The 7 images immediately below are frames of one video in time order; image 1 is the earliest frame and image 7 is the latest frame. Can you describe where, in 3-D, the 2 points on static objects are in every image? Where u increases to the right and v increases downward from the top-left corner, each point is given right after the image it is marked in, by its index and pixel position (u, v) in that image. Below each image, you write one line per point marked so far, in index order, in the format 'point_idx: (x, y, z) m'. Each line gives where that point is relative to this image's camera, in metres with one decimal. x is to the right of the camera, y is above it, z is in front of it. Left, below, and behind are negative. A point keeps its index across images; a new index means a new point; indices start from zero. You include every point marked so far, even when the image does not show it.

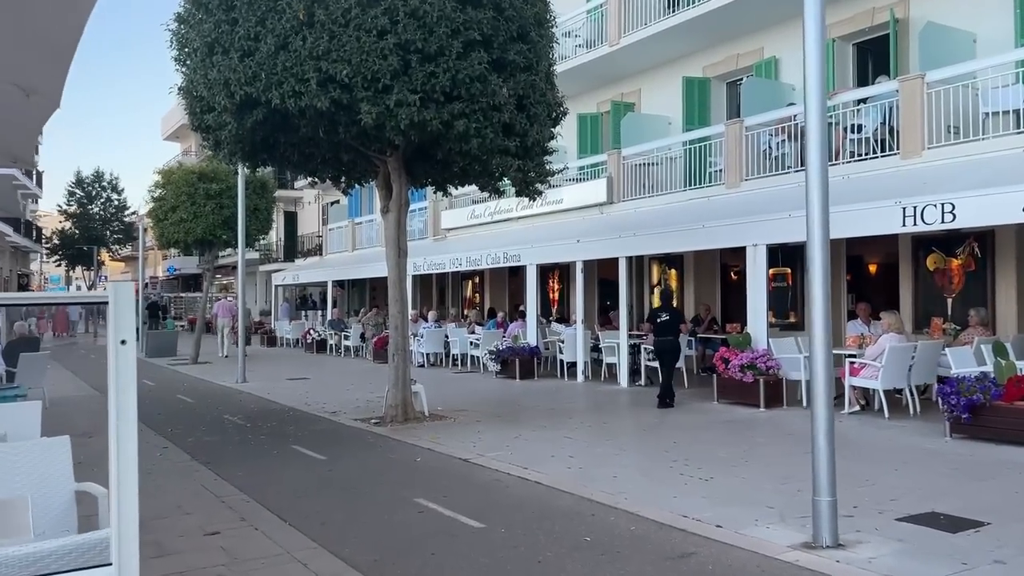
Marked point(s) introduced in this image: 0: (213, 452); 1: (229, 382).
0: (-3.3, -1.8, +9.5) m
1: (-5.9, -2.0, +17.8) m
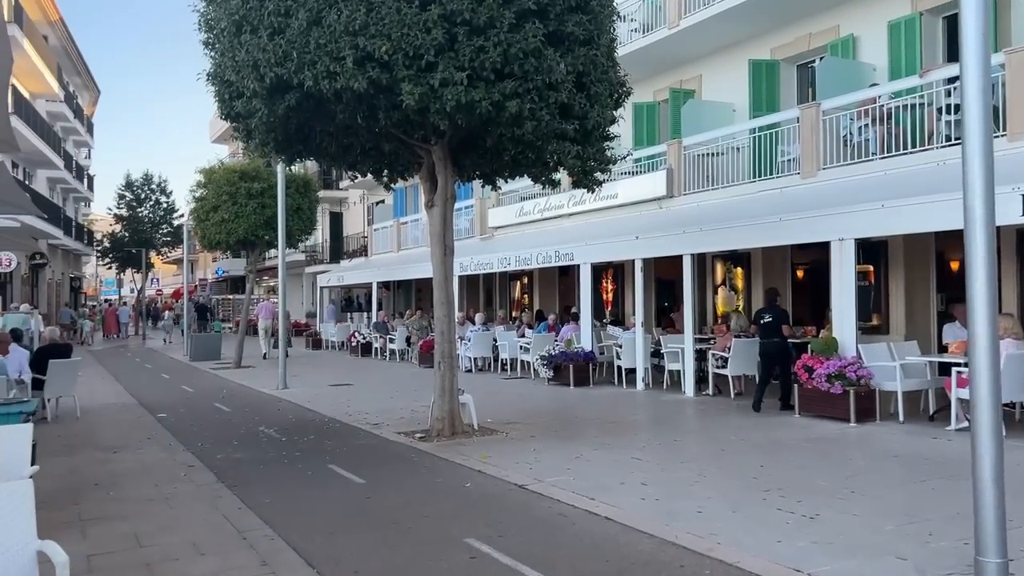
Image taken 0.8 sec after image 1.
0: (-2.7, -1.8, +8.6) m
1: (-4.8, -2.0, +17.0) m
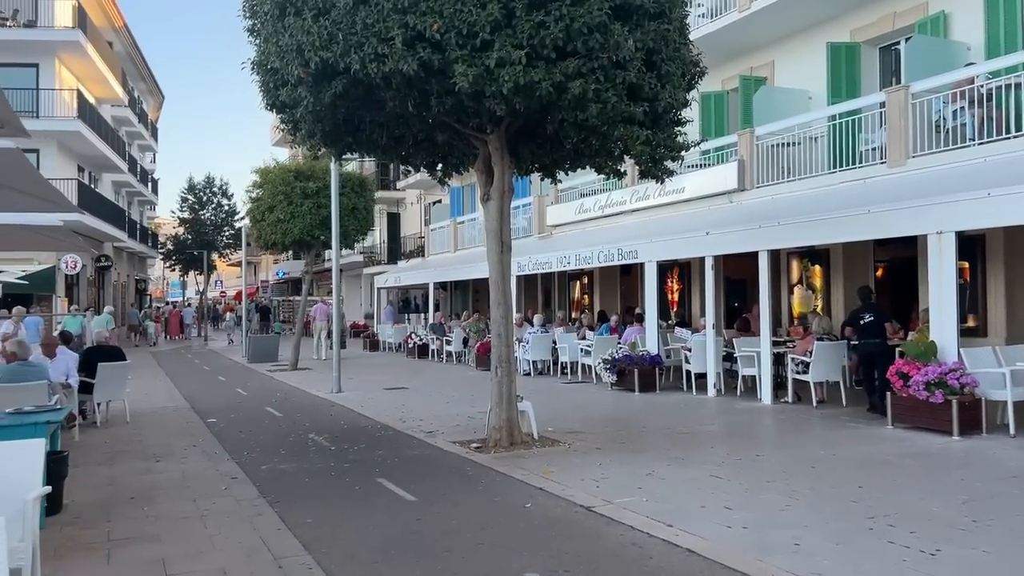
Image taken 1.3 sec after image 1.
0: (-2.1, -1.8, +8.0) m
1: (-3.7, -2.0, +16.5) m
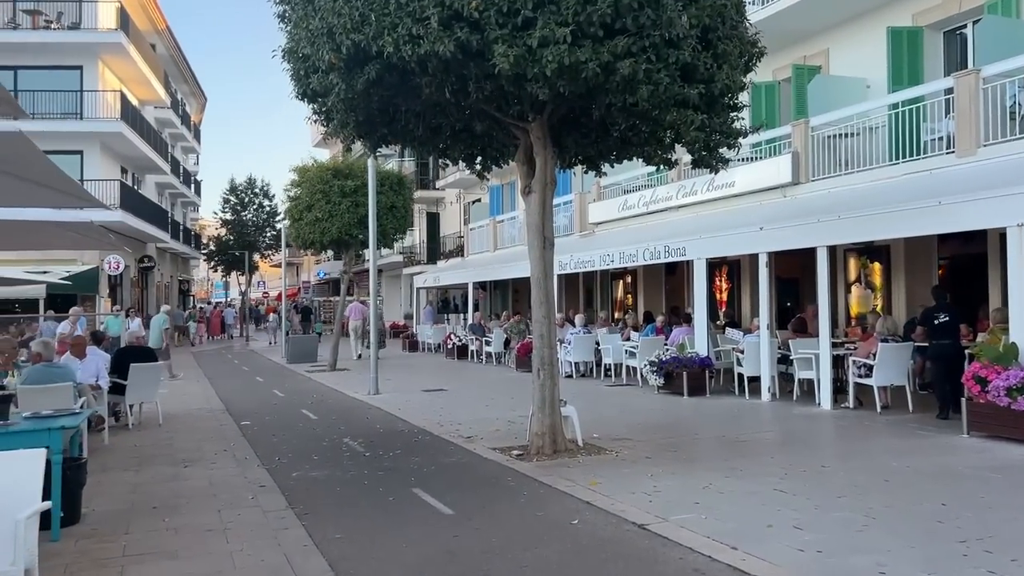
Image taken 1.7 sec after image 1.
0: (-1.7, -1.8, +7.5) m
1: (-2.9, -2.0, +16.1) m
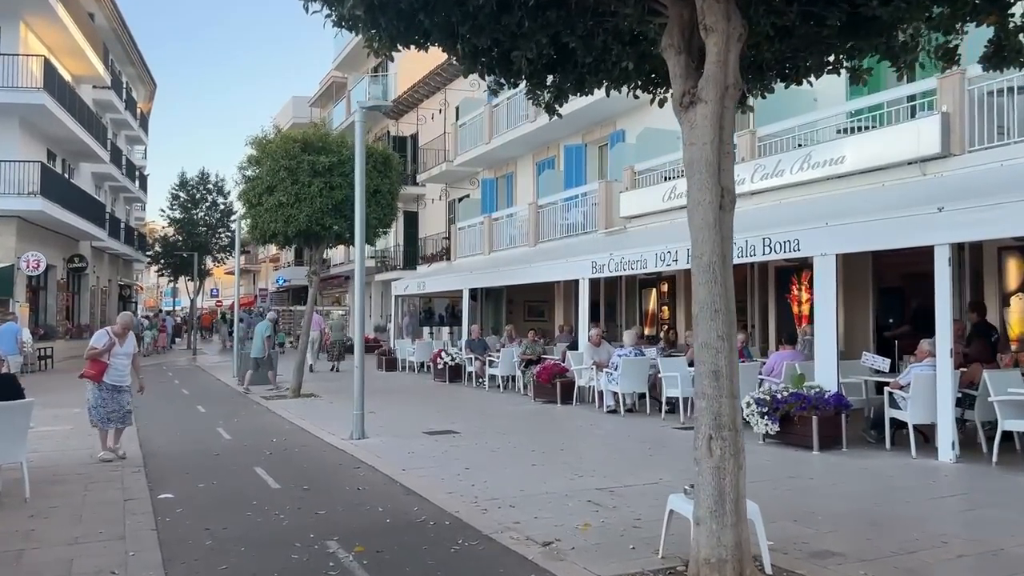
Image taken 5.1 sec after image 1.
0: (-0.8, -1.7, +3.1) m
1: (-2.4, -2.0, +11.6) m
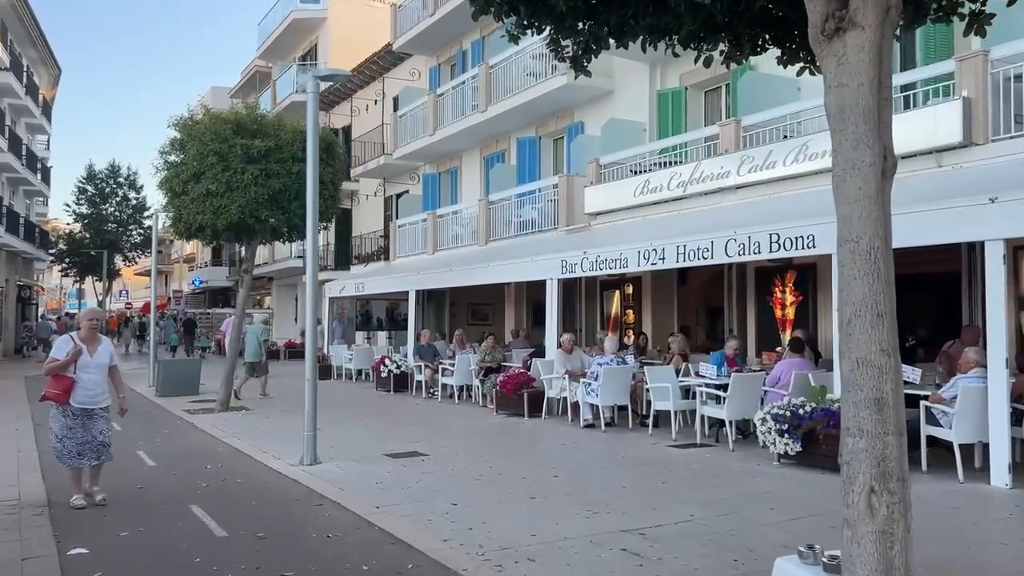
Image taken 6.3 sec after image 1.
0: (-0.3, -1.7, +1.5) m
1: (-2.6, -2.0, +9.9) m
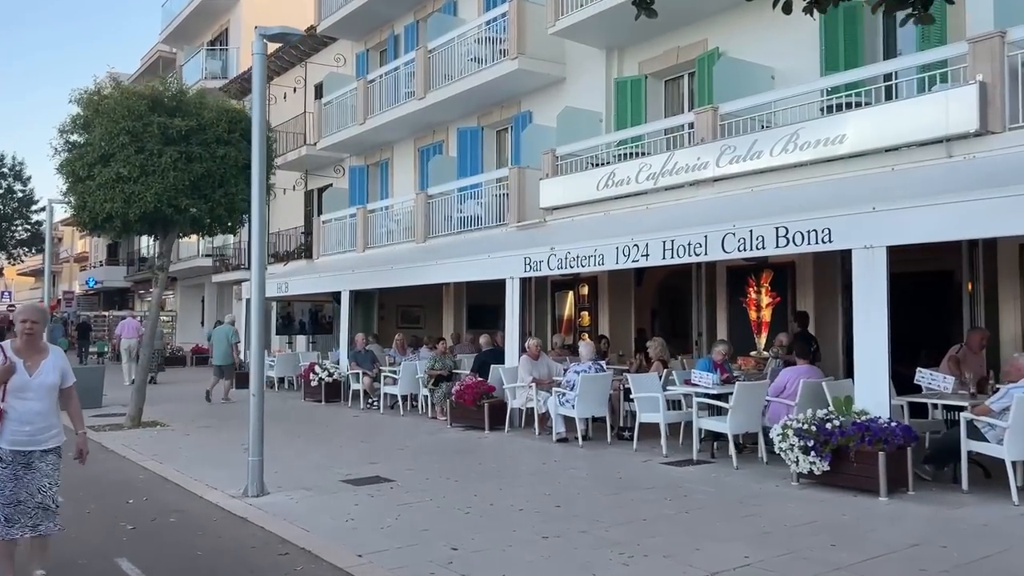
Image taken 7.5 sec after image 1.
0: (+0.5, -1.7, +0.2) m
1: (-2.8, -2.0, +8.3) m
